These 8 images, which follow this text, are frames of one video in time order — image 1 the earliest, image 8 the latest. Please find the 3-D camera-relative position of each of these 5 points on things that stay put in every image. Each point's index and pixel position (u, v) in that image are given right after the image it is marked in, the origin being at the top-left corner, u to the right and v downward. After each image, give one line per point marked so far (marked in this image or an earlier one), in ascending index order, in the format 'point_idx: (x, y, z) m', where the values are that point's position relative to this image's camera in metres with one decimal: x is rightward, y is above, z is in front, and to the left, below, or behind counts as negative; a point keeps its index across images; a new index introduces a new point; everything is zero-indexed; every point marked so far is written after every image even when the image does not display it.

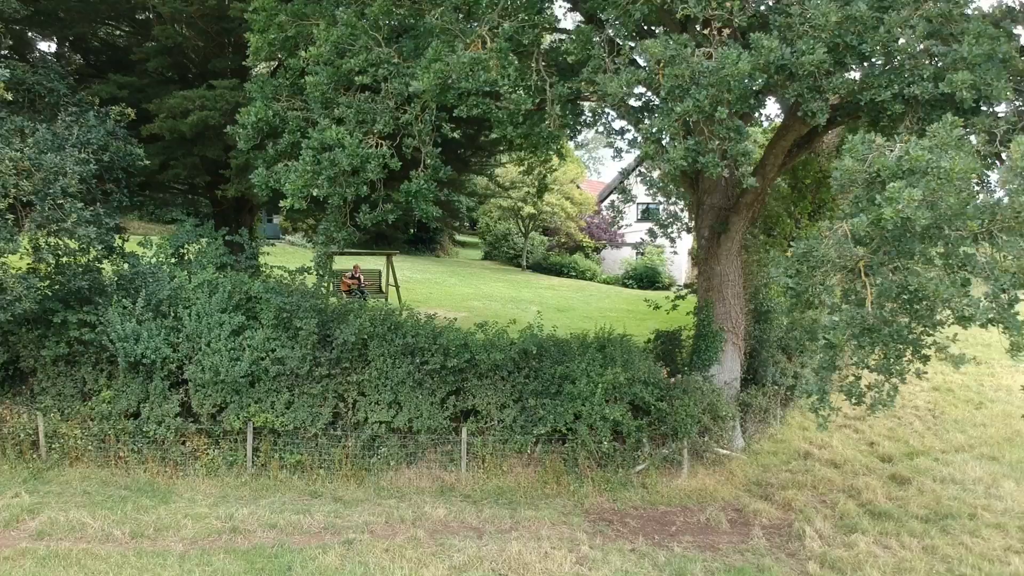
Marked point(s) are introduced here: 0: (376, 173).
0: (-0.8, +0.7, +5.7) m
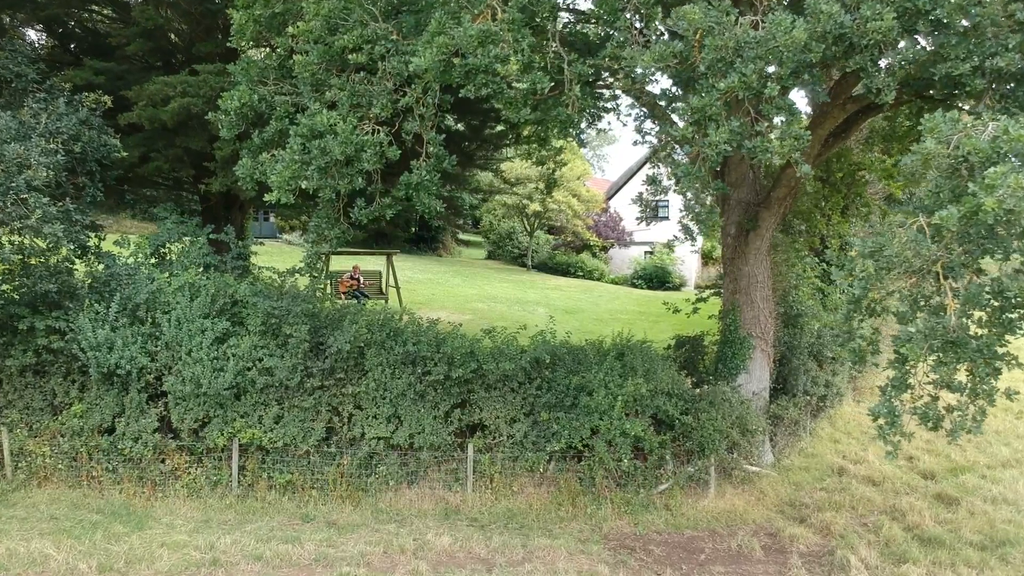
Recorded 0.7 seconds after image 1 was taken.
0: (-0.7, +0.6, +5.1) m
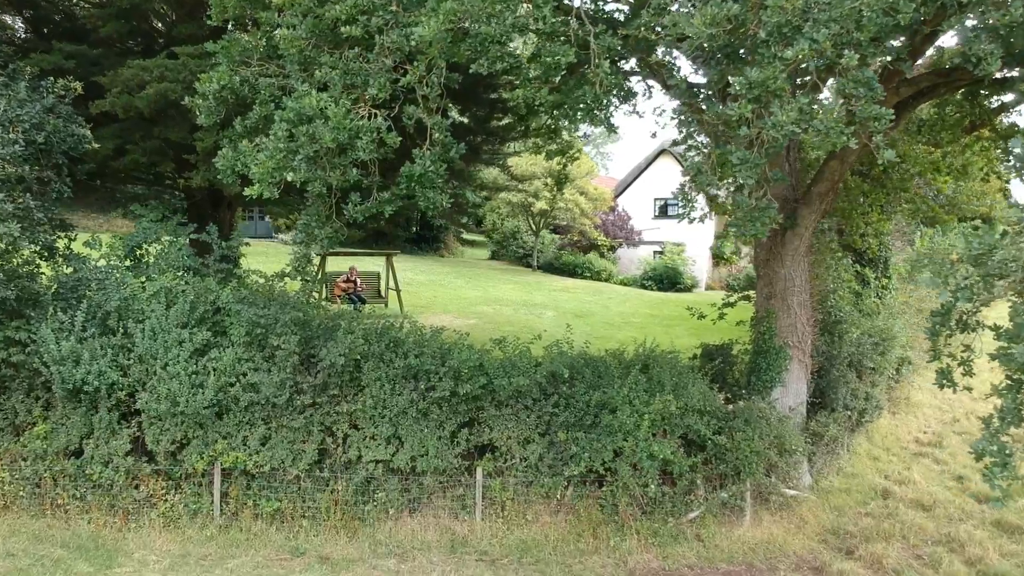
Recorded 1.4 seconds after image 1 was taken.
0: (-0.6, +0.6, +4.5) m
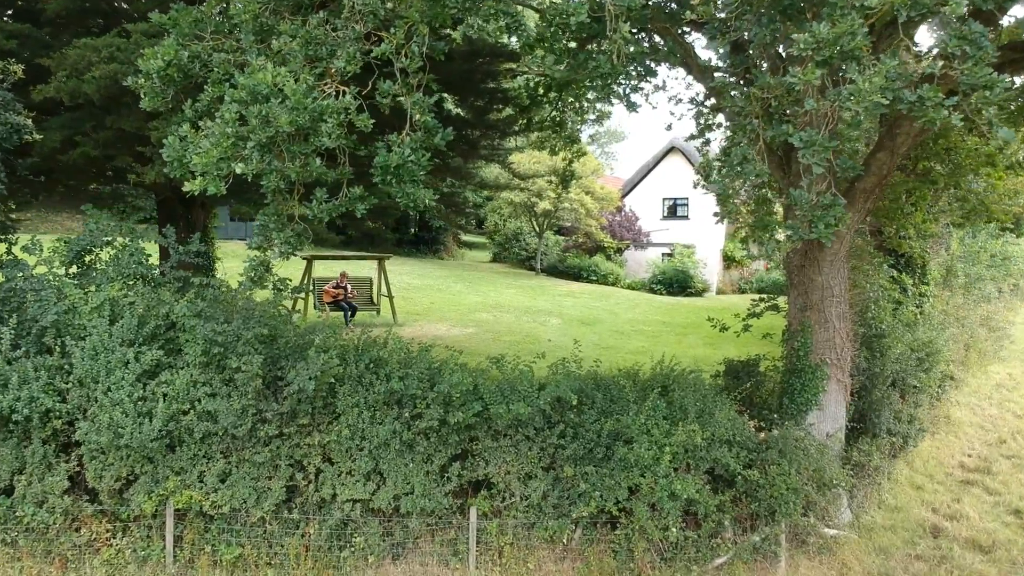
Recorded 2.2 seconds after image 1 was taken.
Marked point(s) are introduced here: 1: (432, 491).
0: (-0.6, +0.5, +3.7) m
1: (-0.4, -1.0, +4.9) m
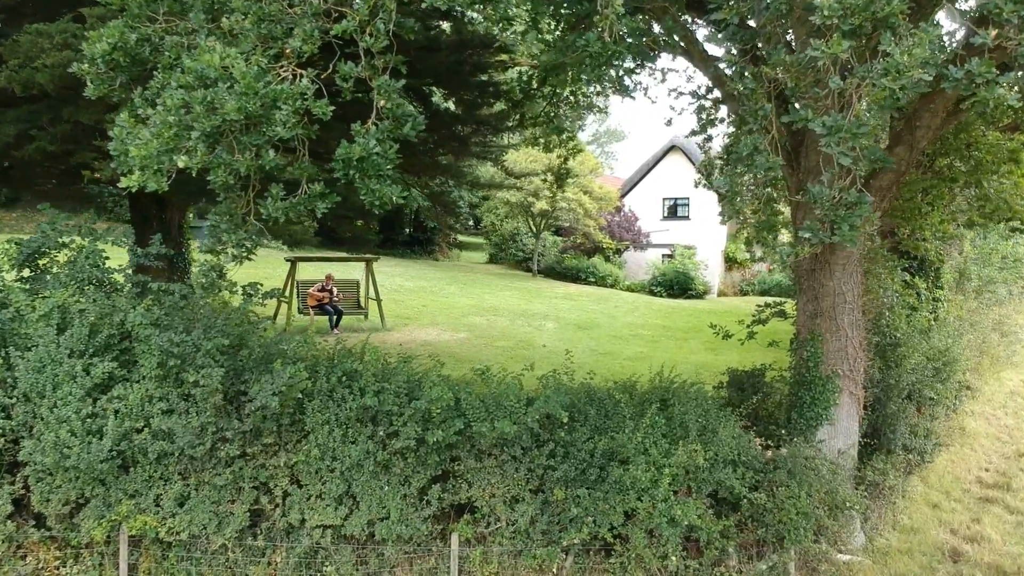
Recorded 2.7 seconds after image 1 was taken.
0: (-0.7, +0.5, +3.3) m
1: (-0.5, -1.0, +4.4) m
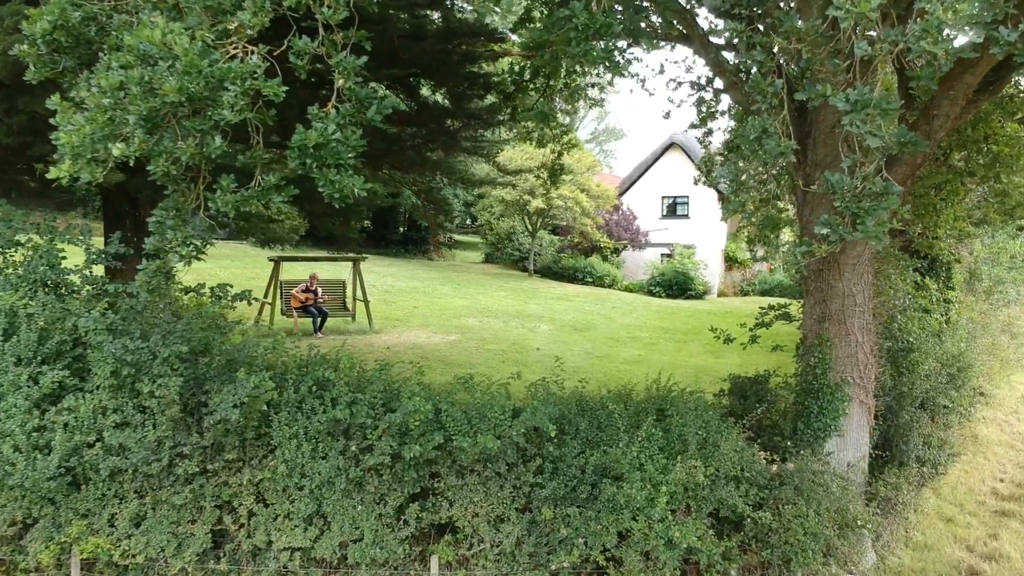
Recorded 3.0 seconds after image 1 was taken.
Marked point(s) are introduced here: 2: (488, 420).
0: (-0.8, +0.5, +2.9) m
1: (-0.5, -1.0, +4.1) m
2: (-0.1, -0.5, +4.2) m
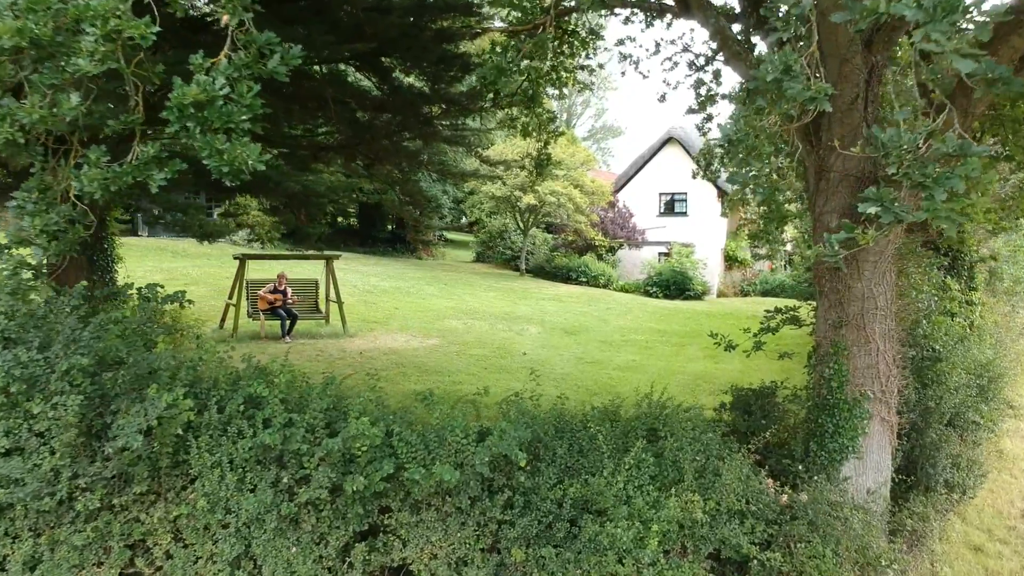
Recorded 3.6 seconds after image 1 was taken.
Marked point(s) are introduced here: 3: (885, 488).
0: (-0.9, +0.5, +2.3) m
1: (-0.6, -1.0, +3.5) m
2: (-0.2, -0.5, +3.5) m
3: (+1.6, -0.9, +4.4) m
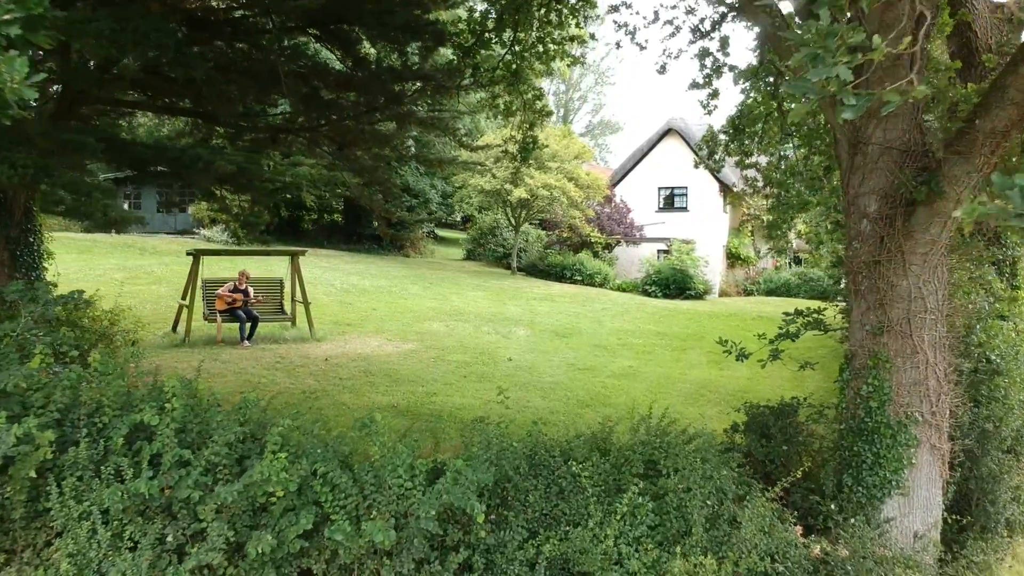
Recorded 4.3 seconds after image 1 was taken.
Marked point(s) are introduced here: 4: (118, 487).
0: (-1.0, +0.5, +1.5) m
1: (-0.8, -1.0, +2.7) m
2: (-0.3, -0.5, +2.7) m
3: (+1.5, -0.9, +3.6) m
4: (-1.0, -0.5, +2.7) m
